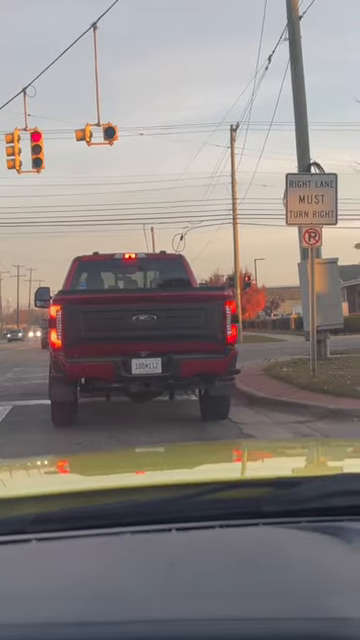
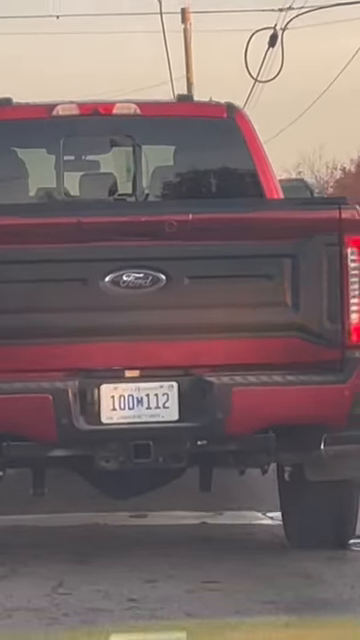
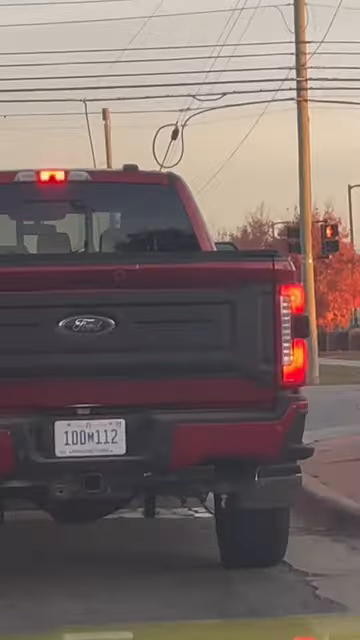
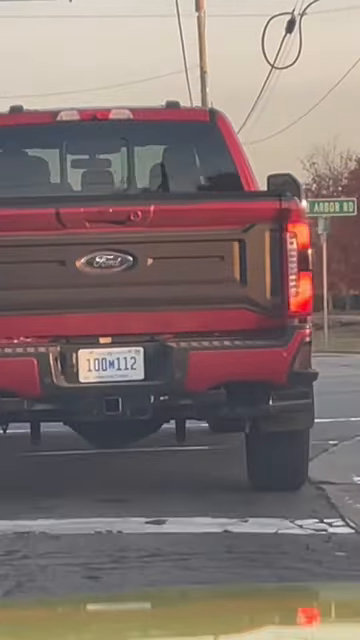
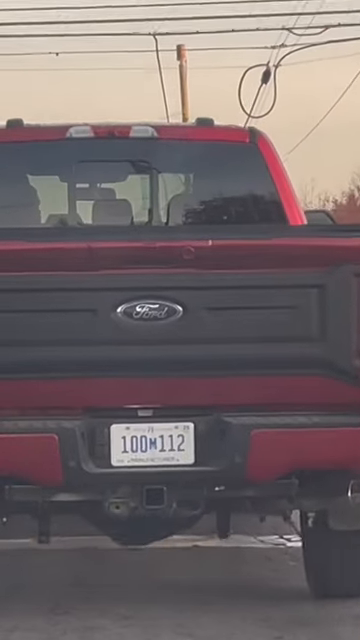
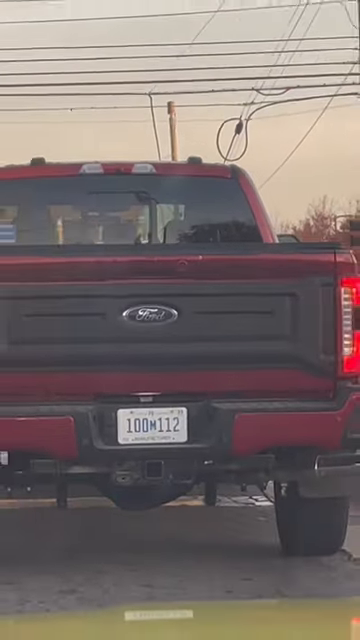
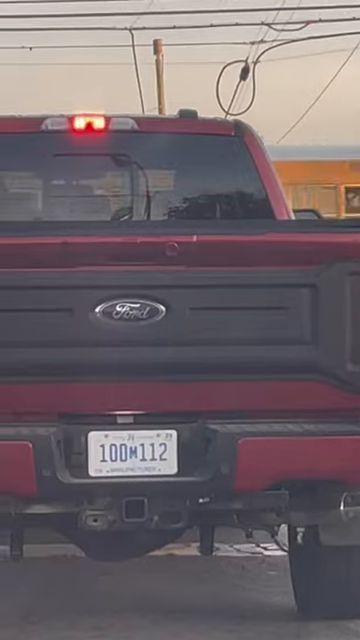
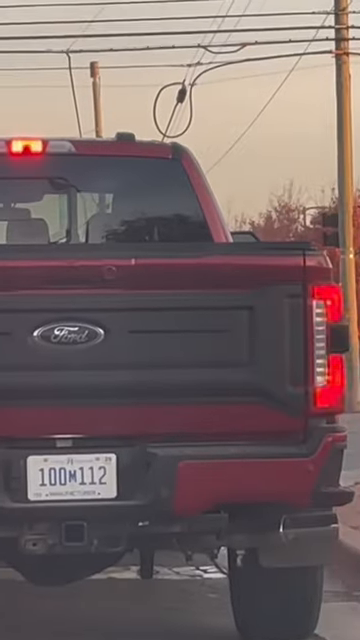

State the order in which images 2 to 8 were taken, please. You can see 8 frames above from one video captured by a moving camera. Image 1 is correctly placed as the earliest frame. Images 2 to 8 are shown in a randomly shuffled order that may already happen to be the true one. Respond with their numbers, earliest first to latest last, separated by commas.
3, 8, 7, 6, 5, 2, 4
